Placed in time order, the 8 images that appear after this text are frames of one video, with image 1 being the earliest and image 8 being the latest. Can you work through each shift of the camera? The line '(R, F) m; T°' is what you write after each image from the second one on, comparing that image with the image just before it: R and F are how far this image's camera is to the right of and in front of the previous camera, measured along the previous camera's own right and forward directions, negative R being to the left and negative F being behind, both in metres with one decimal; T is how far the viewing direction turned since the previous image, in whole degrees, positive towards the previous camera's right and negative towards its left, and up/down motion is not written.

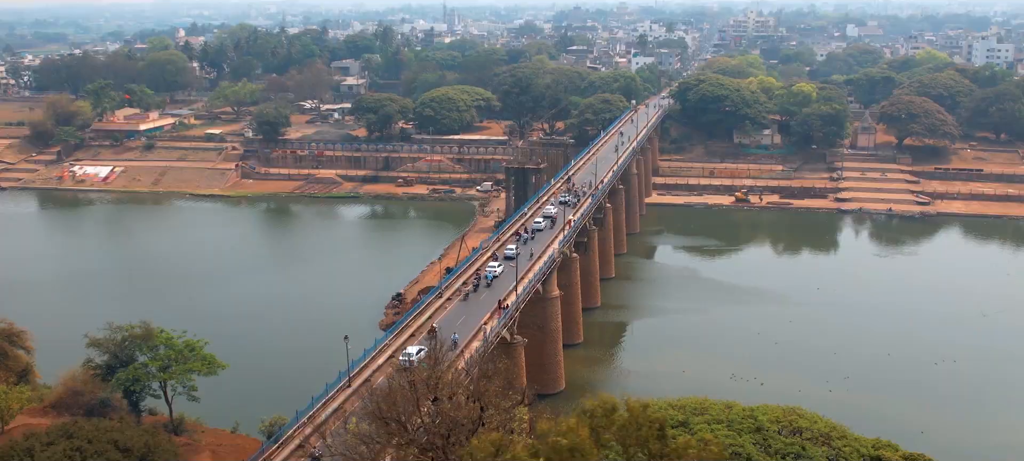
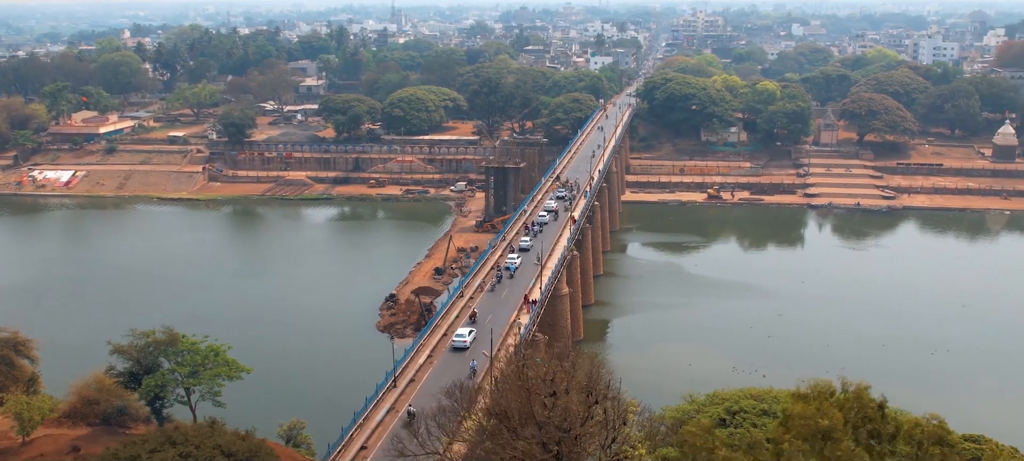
(-2.0, -0.1) m; +4°
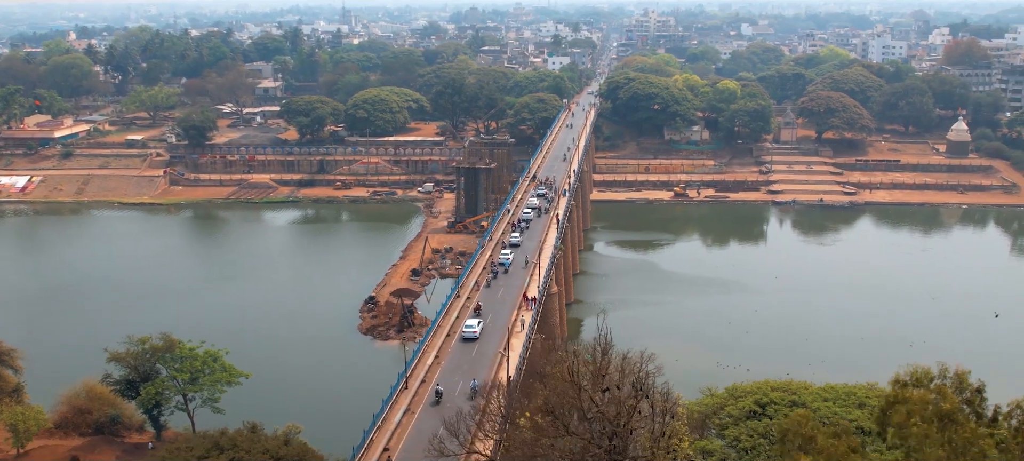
(-1.2, 0.0) m; +3°
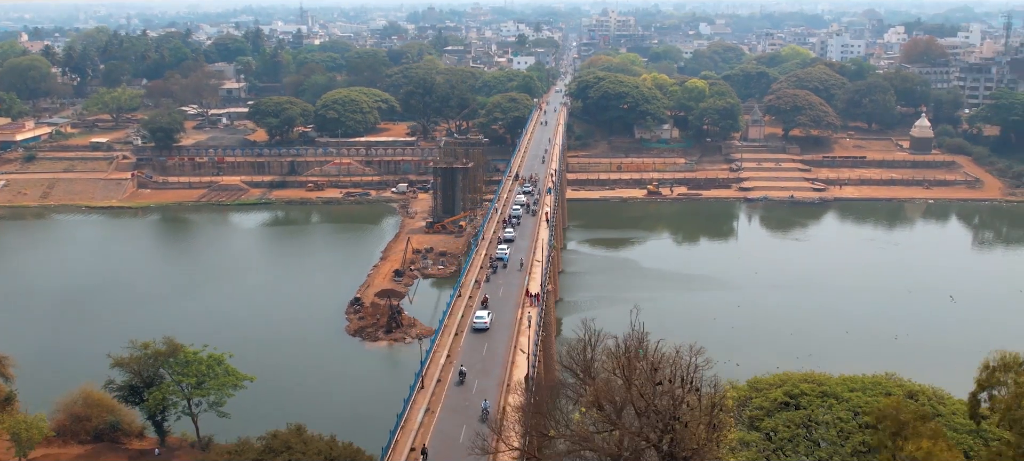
(-1.1, 0.0) m; +3°
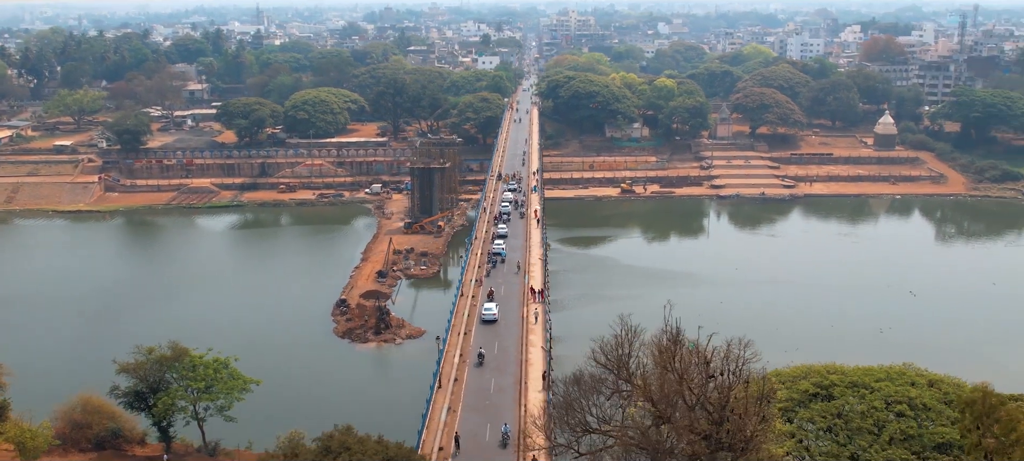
(-1.2, 0.0) m; +3°
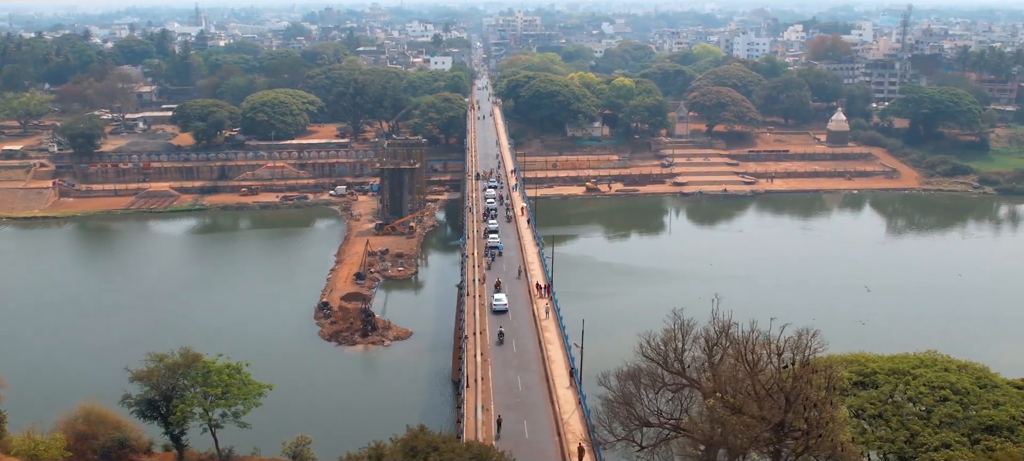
(-1.7, 0.0) m; +4°
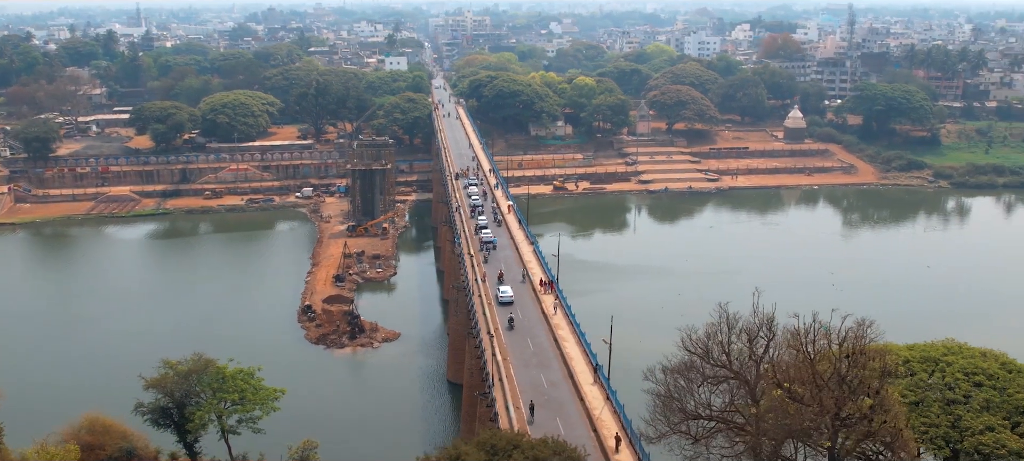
(-1.6, 0.0) m; +4°
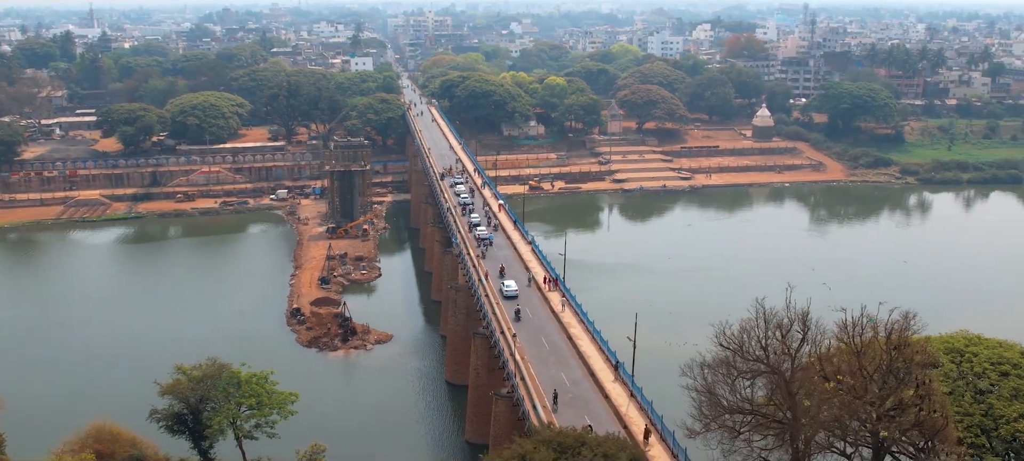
(-1.3, 0.0) m; +3°
